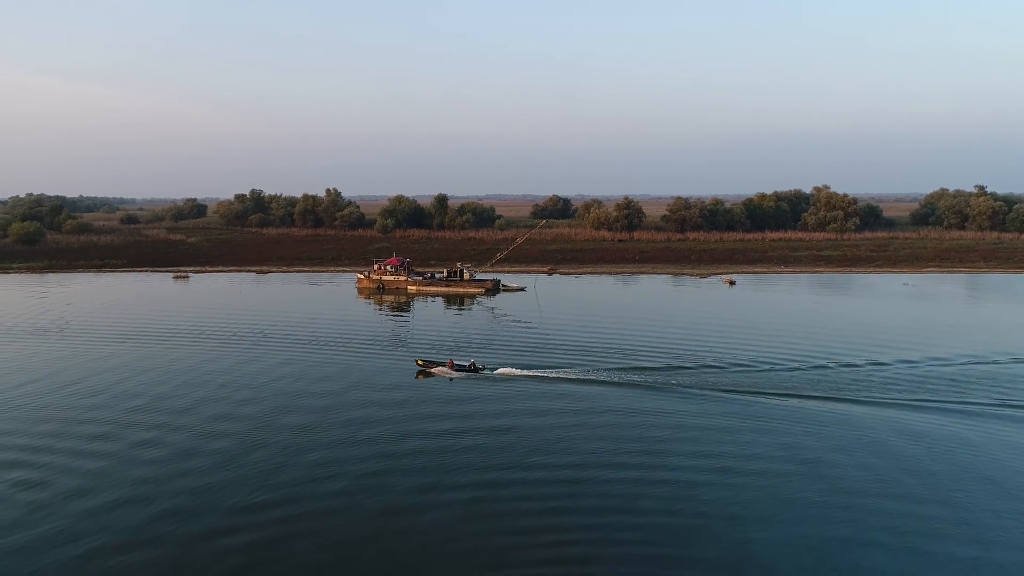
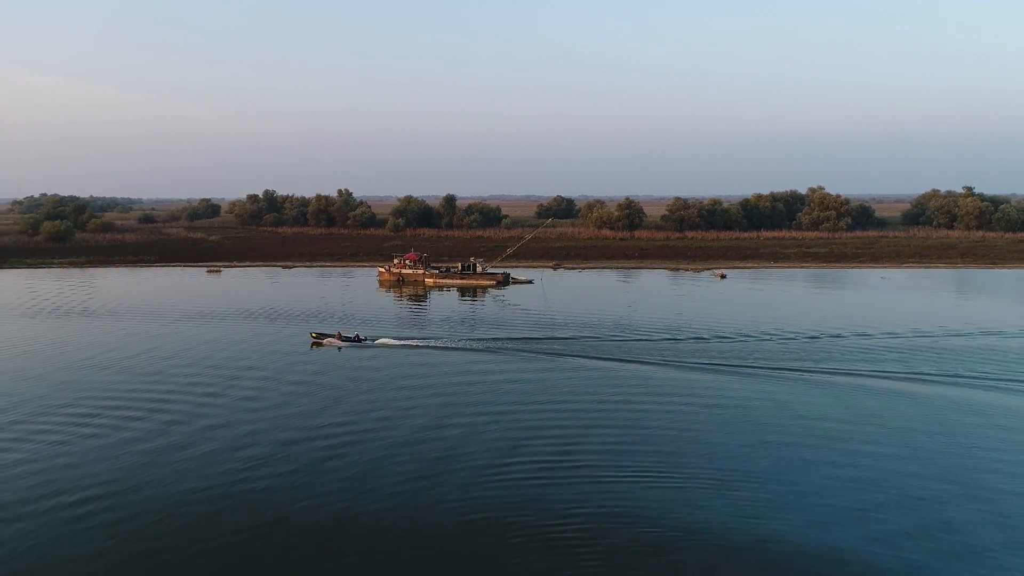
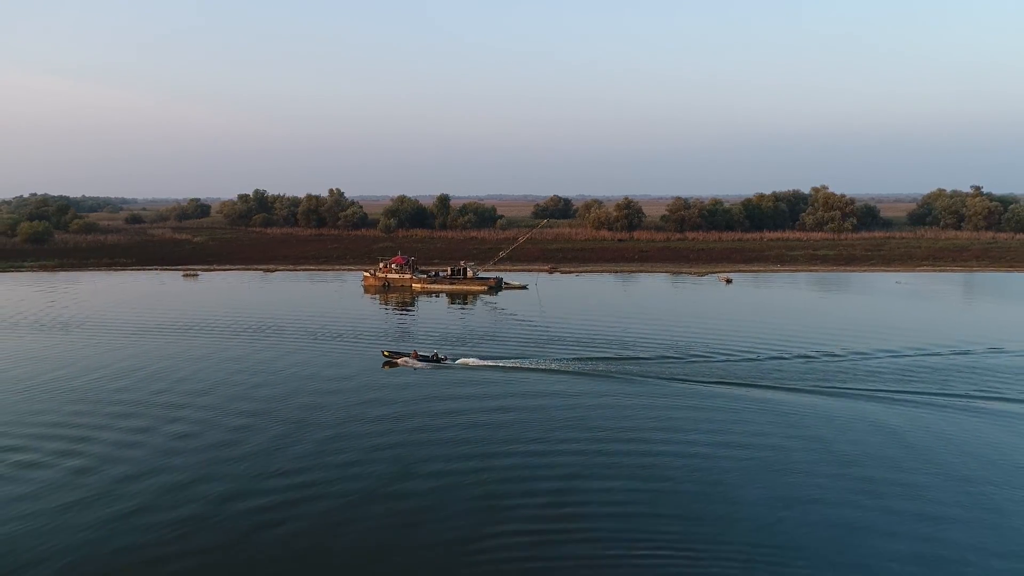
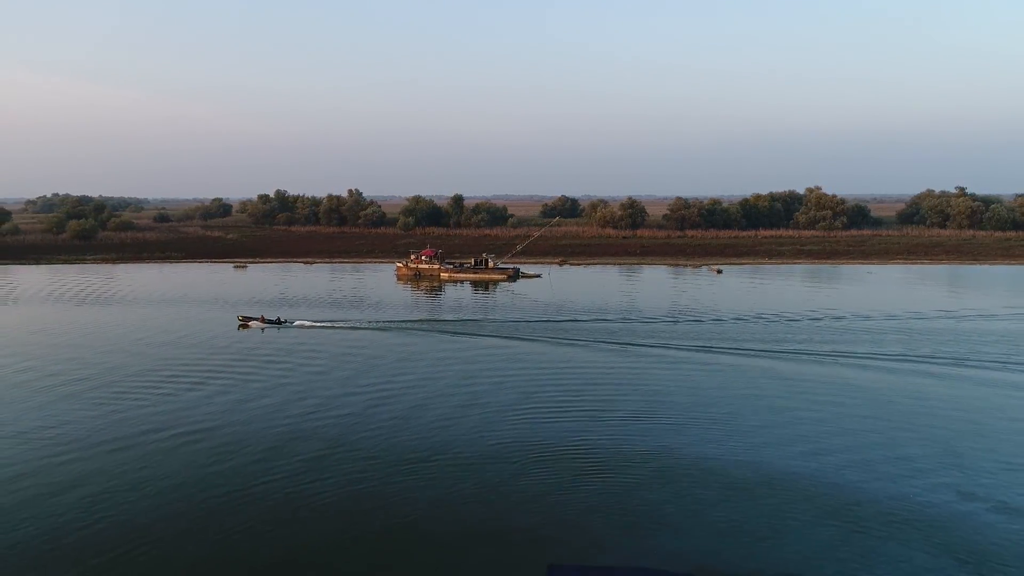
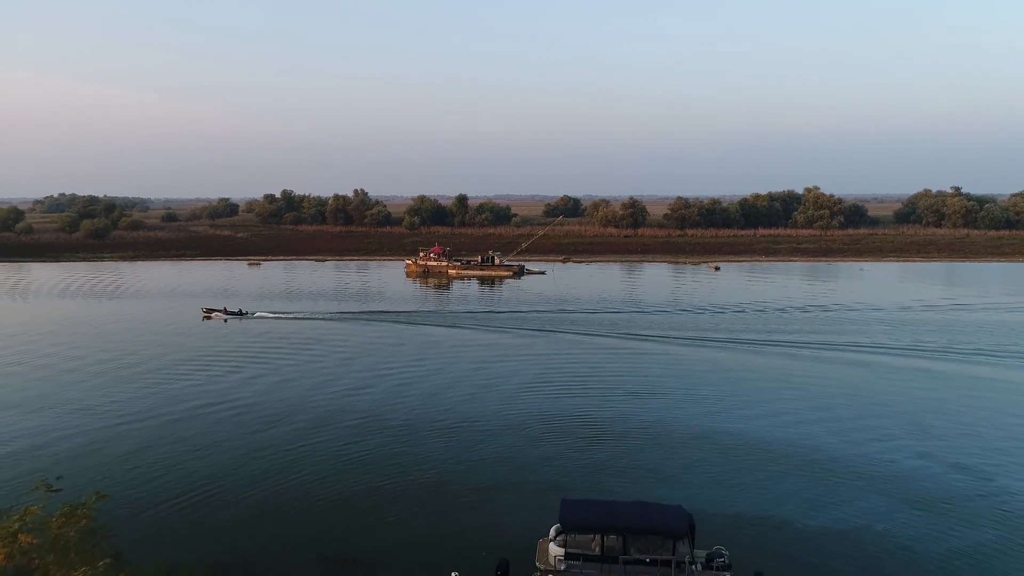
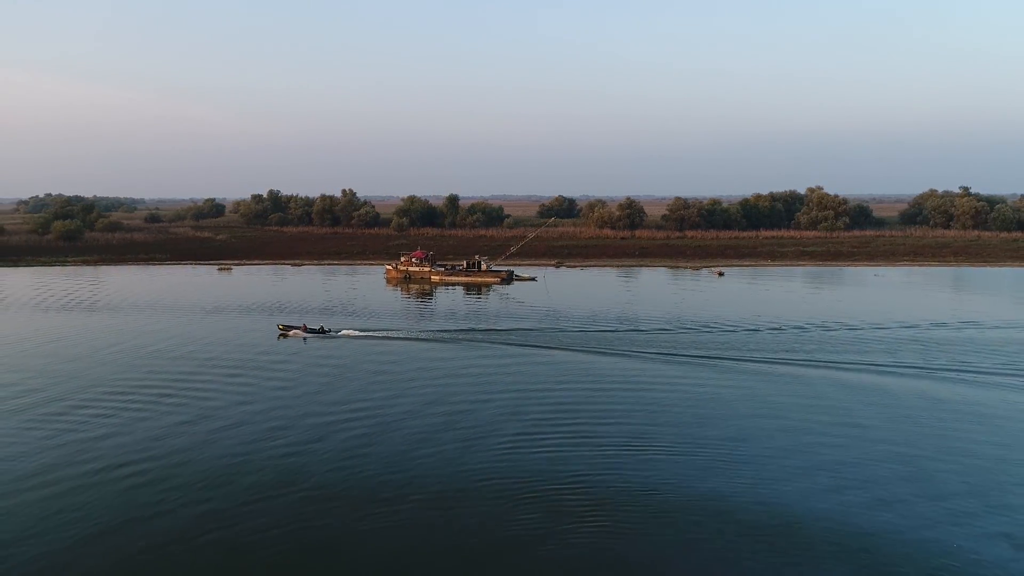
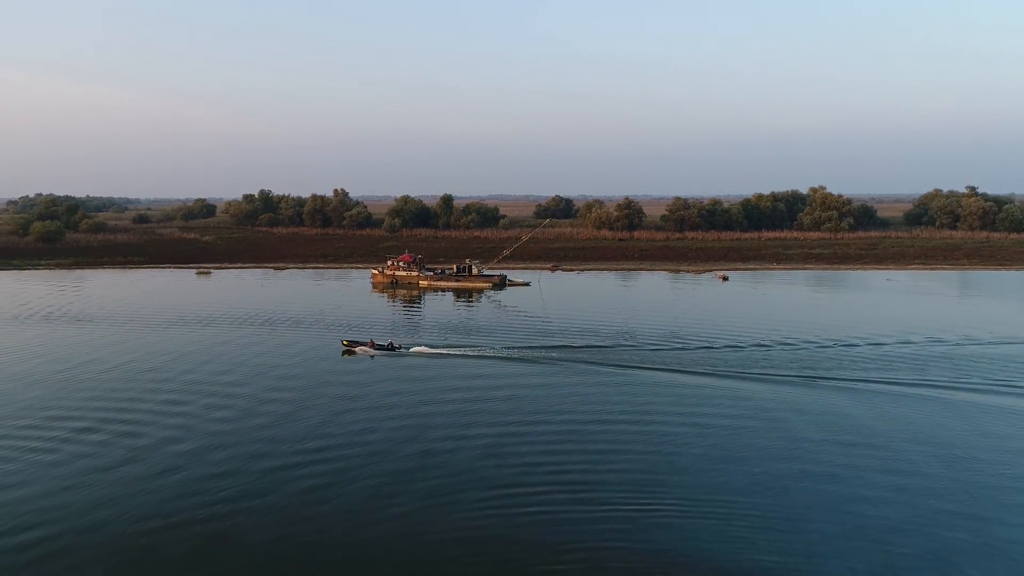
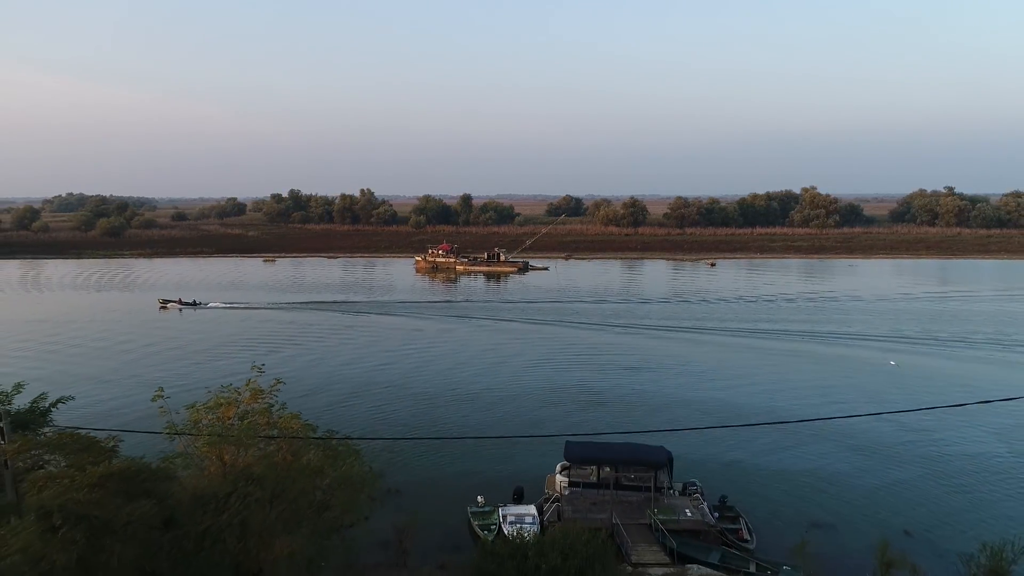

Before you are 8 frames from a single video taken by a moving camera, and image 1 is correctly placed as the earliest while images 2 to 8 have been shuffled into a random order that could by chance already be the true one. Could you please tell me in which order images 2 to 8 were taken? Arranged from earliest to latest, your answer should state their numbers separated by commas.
3, 7, 2, 6, 4, 5, 8
